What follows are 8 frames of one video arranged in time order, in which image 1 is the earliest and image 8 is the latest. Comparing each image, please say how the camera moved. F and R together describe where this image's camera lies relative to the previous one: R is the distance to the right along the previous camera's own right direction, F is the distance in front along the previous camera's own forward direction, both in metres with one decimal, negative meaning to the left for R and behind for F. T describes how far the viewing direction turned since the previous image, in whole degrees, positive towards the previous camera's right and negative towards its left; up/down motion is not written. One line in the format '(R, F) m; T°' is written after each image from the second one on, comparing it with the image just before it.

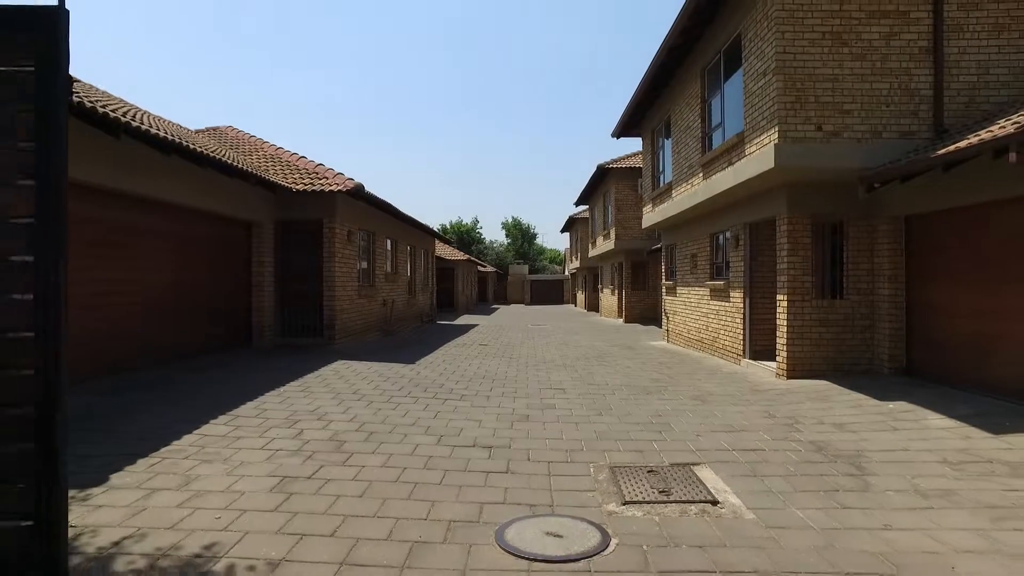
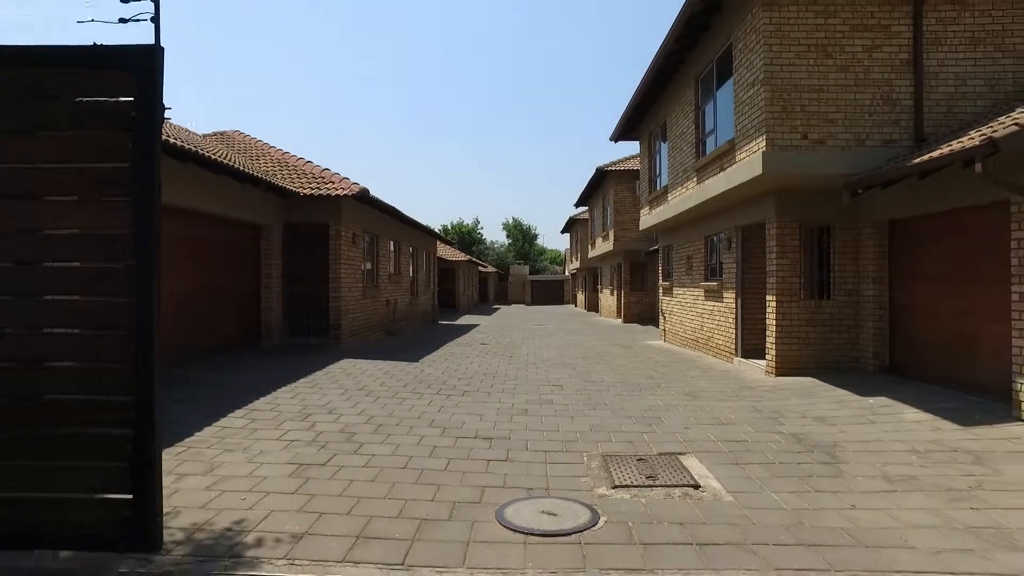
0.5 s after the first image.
(0.0, -0.4) m; 0°
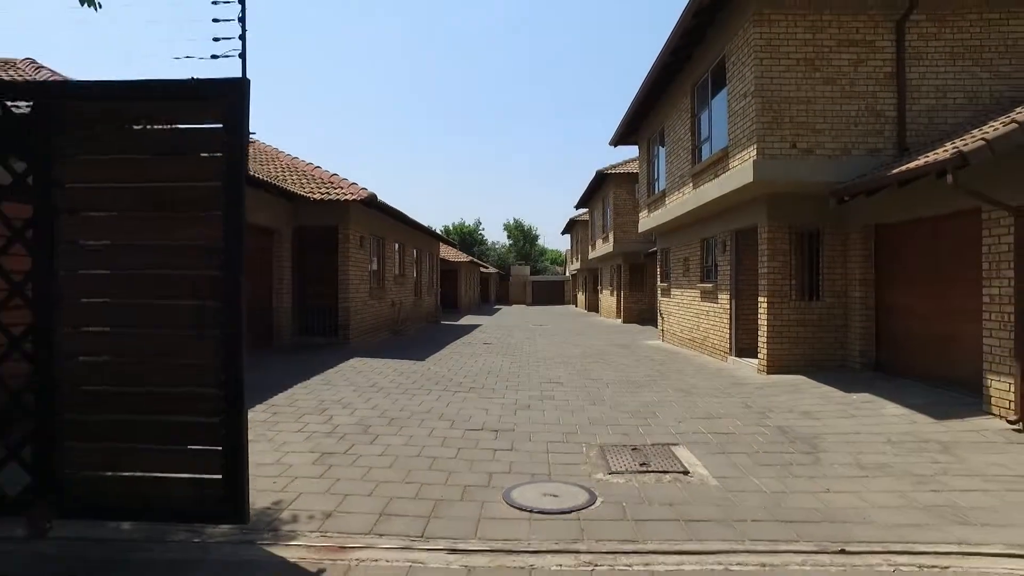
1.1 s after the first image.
(0.0, -0.5) m; 0°
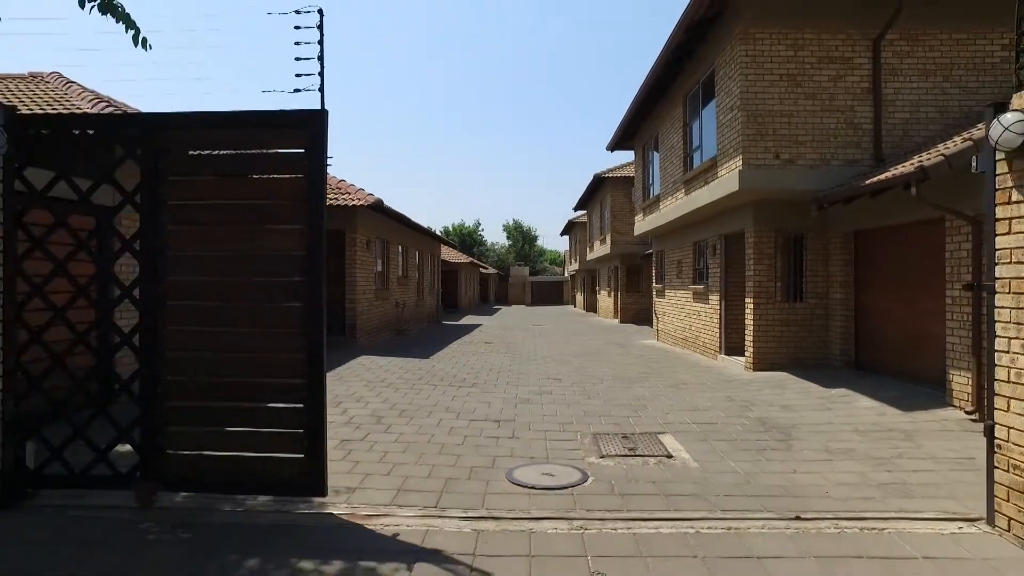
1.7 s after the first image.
(0.0, -0.6) m; 0°
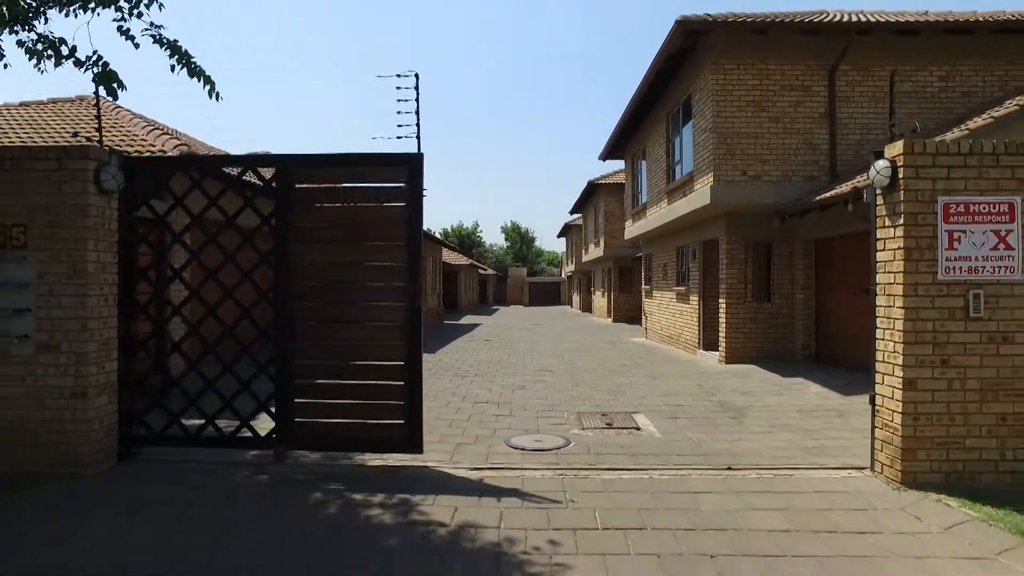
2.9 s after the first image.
(0.0, -1.3) m; 0°
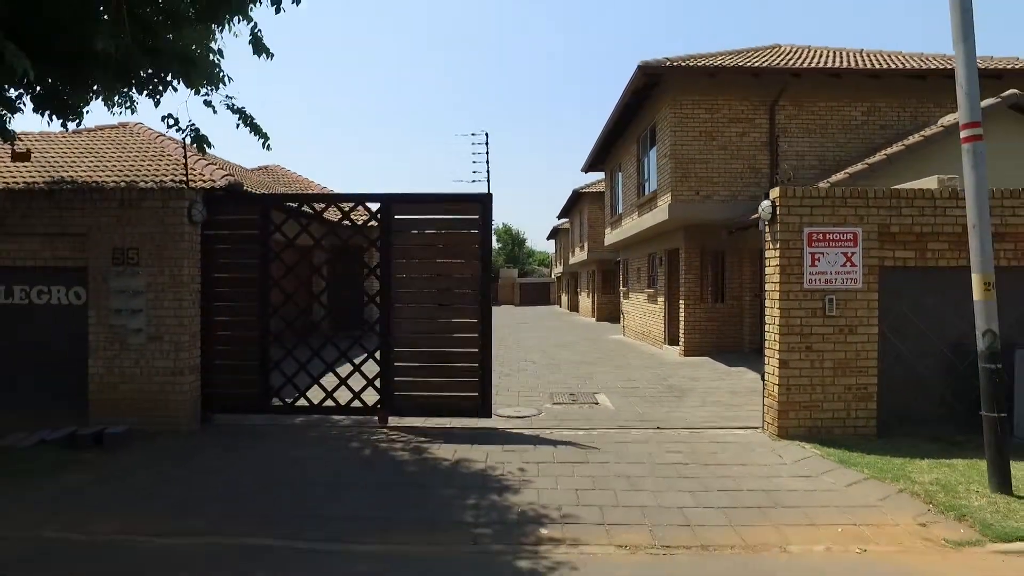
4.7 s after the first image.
(+0.1, -1.9) m; +1°
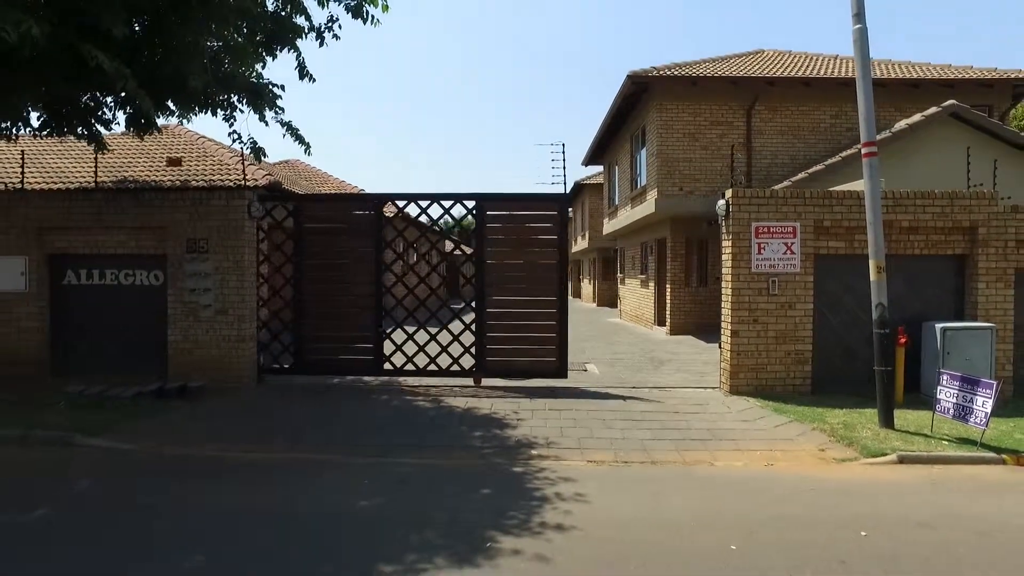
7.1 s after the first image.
(+0.1, -1.6) m; -1°
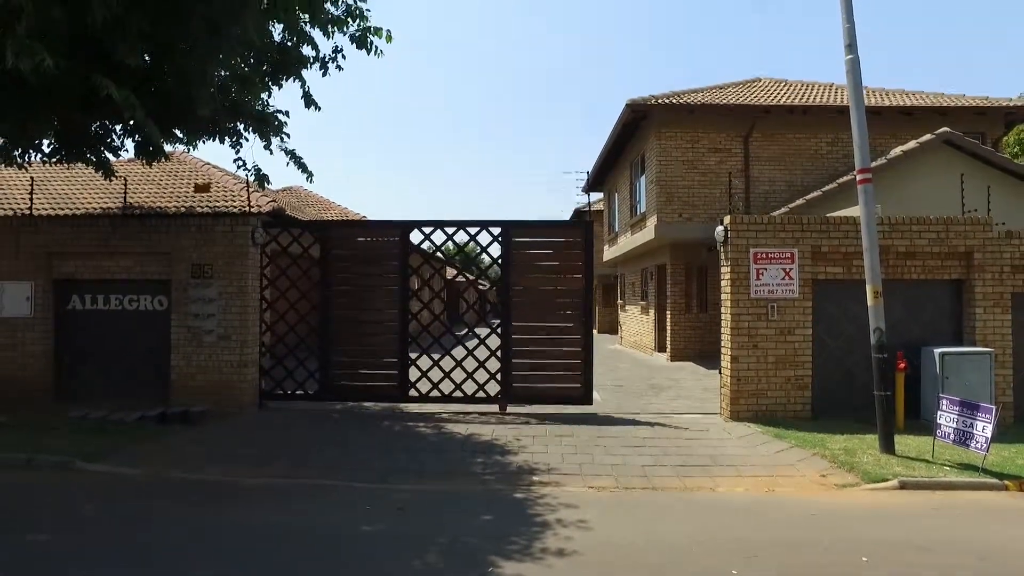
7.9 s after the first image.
(0.0, -0.1) m; 0°
